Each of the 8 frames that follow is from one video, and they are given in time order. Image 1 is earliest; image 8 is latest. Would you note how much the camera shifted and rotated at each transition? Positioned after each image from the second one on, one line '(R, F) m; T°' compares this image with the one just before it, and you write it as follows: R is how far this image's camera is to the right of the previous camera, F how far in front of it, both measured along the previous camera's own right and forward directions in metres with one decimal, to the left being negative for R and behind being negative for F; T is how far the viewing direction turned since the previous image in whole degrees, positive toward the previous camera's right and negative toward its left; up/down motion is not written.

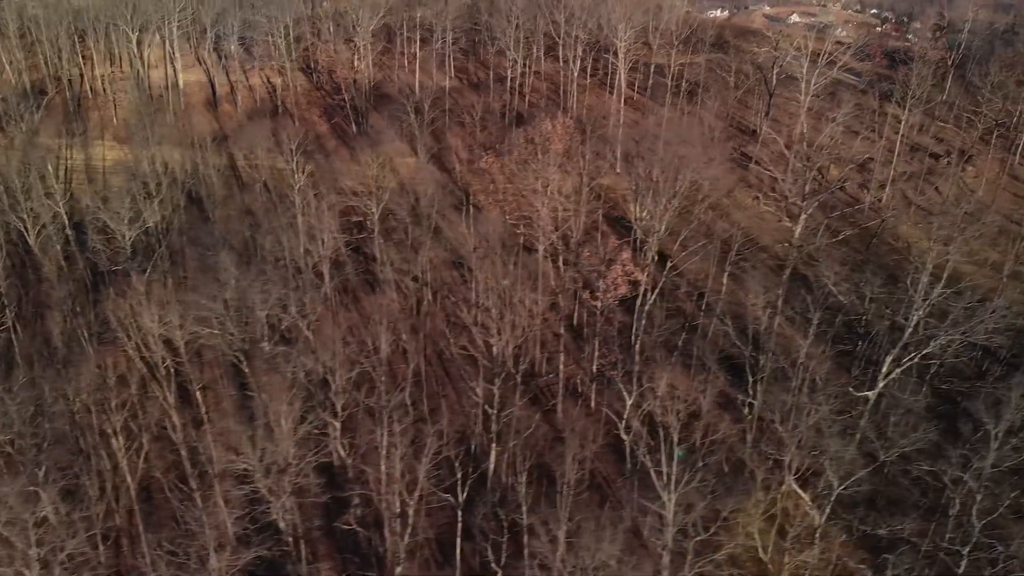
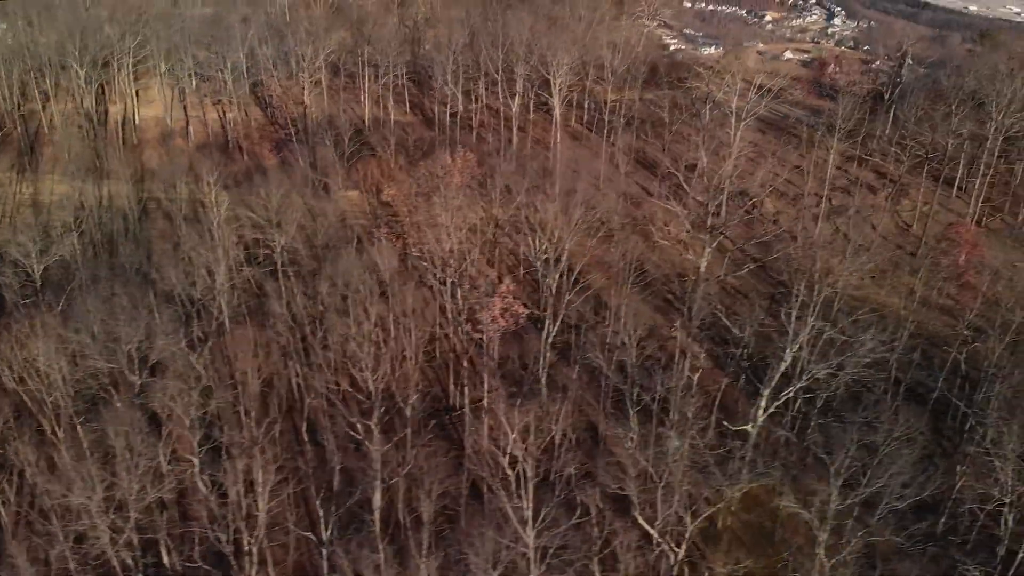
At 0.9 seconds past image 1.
(+2.7, +0.2) m; 0°
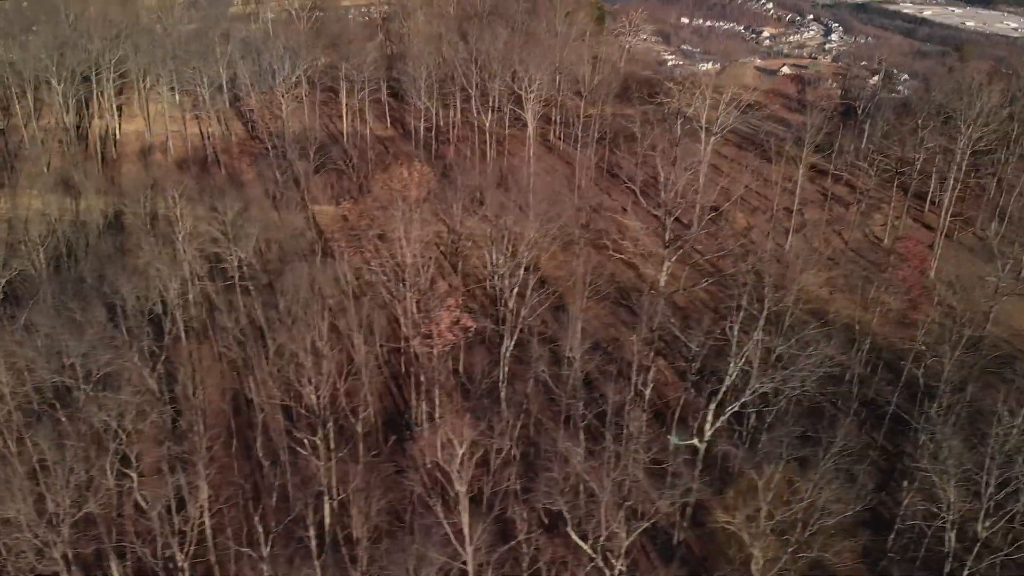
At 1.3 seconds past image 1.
(+1.2, +0.1) m; 0°
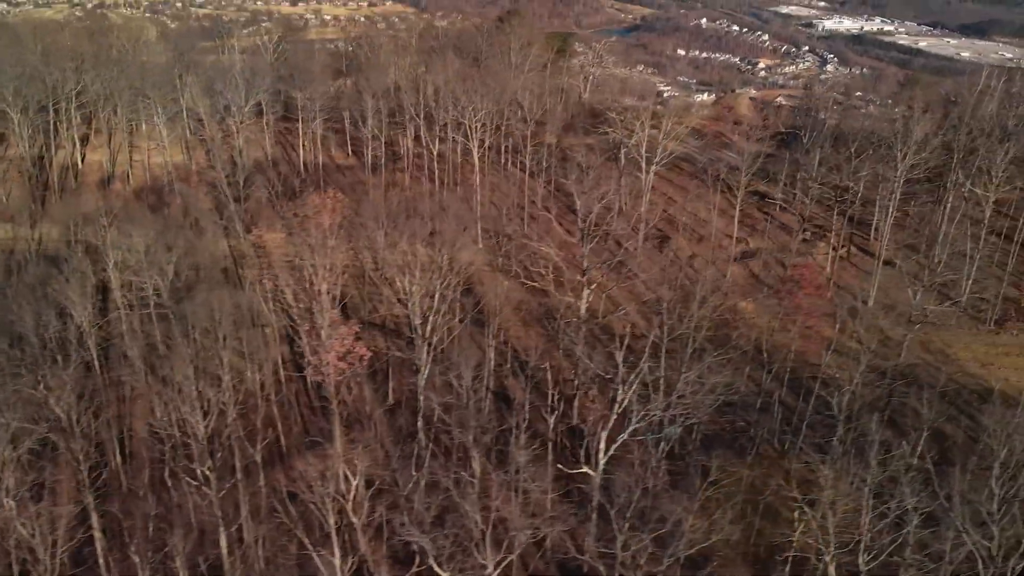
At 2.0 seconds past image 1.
(+2.3, +0.1) m; 0°
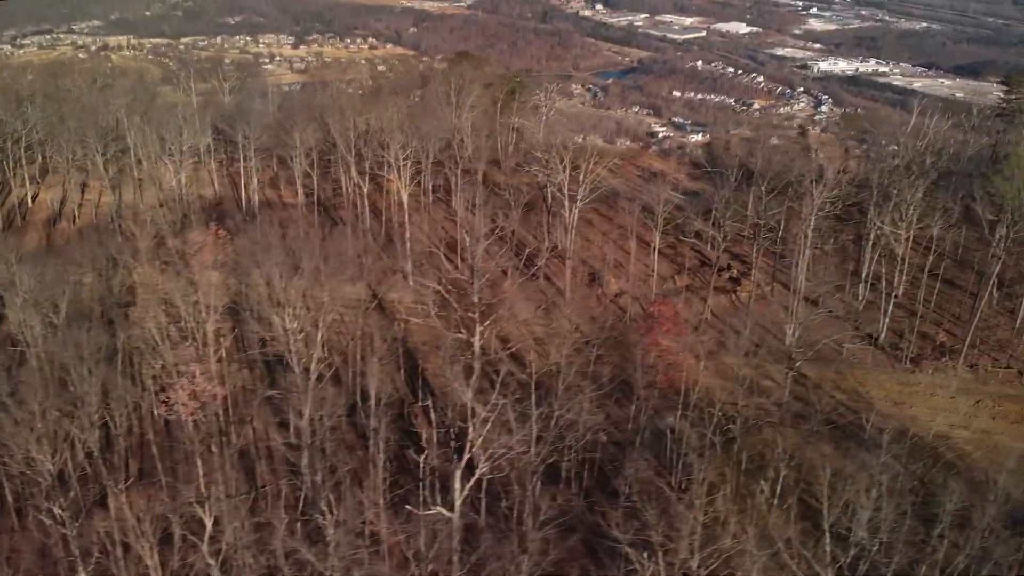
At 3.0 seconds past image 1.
(+3.0, +0.2) m; 0°
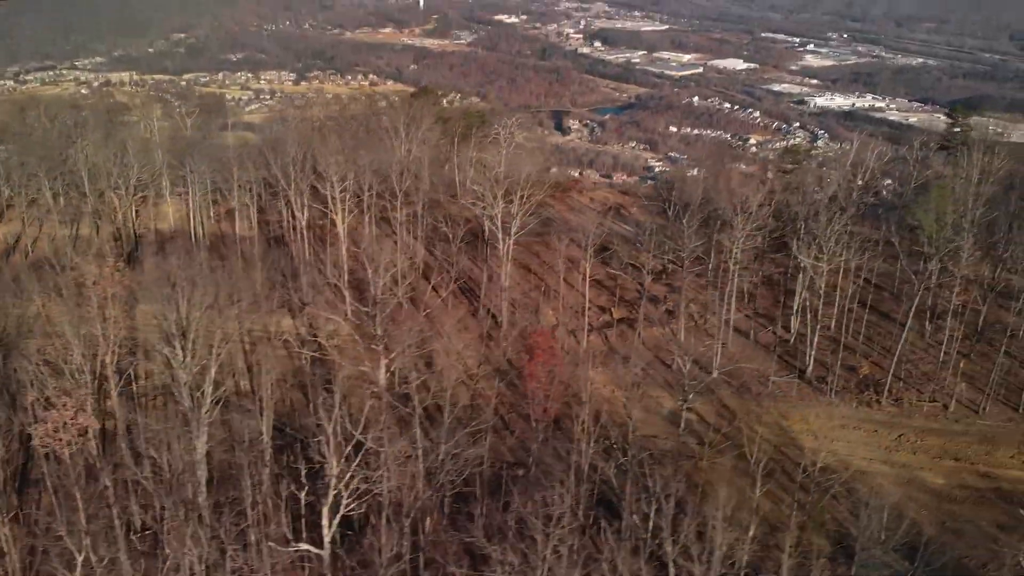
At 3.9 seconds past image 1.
(+2.6, +0.2) m; 0°
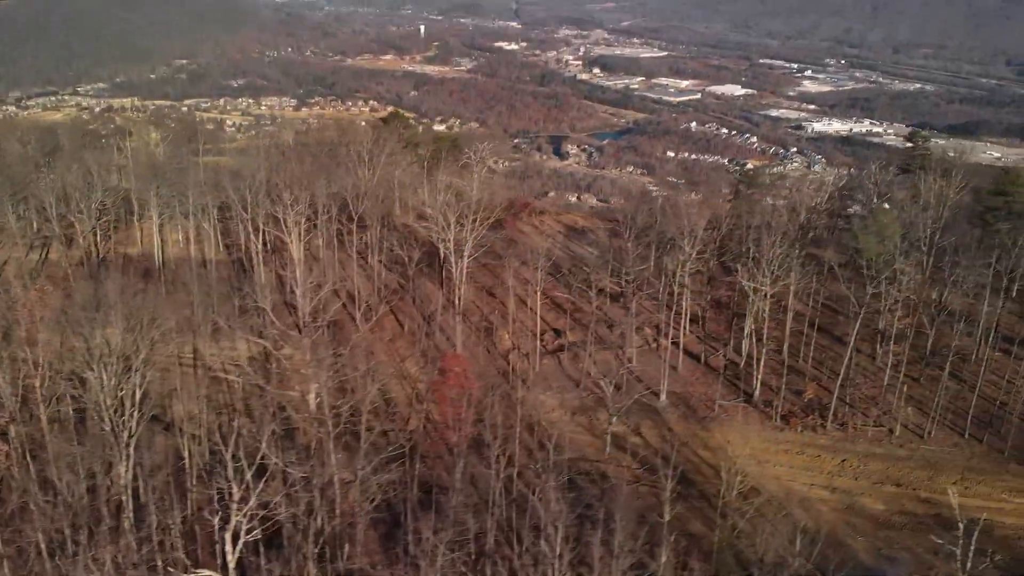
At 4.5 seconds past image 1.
(+1.9, +0.1) m; 0°
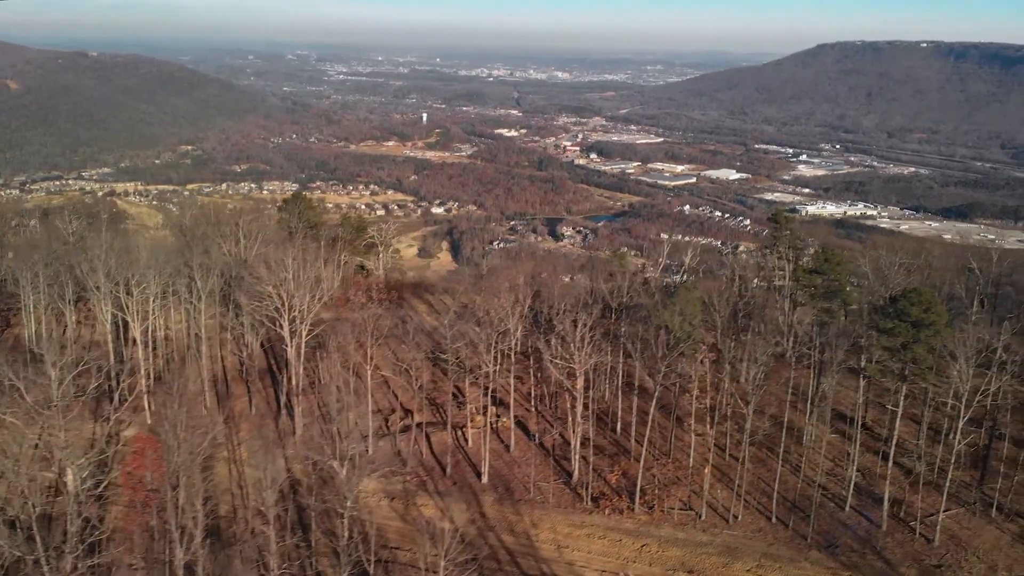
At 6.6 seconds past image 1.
(+6.3, +0.4) m; -1°
